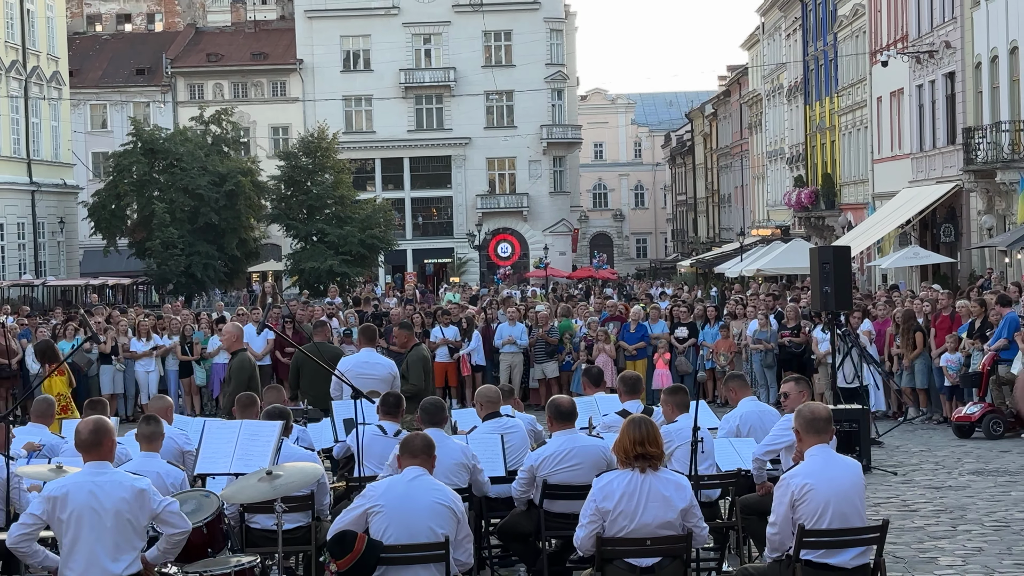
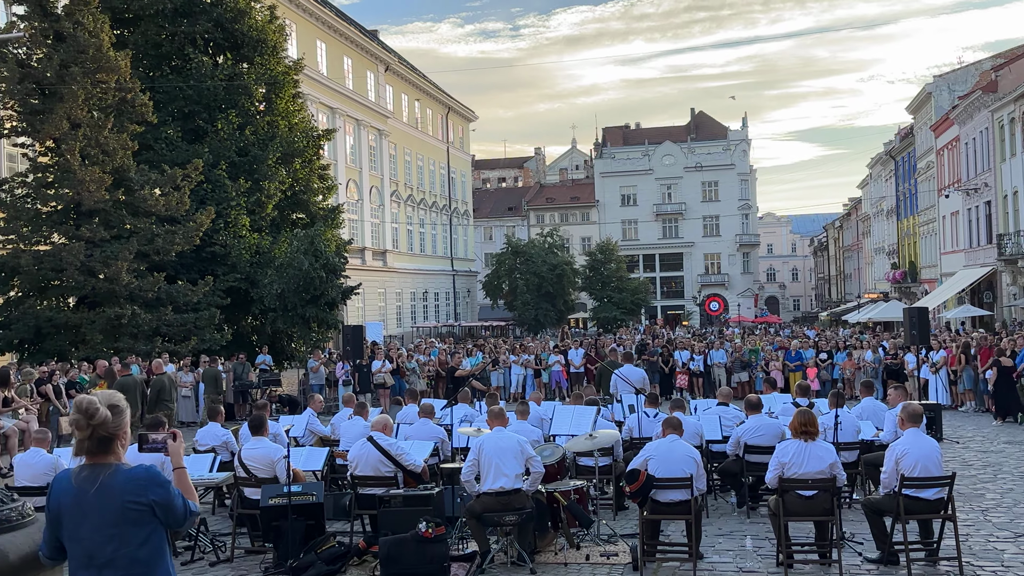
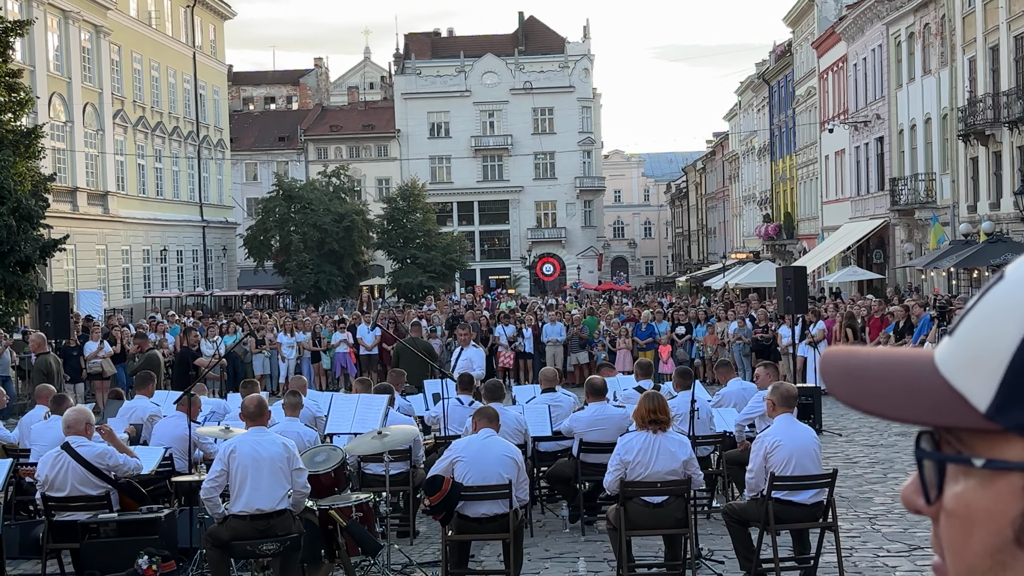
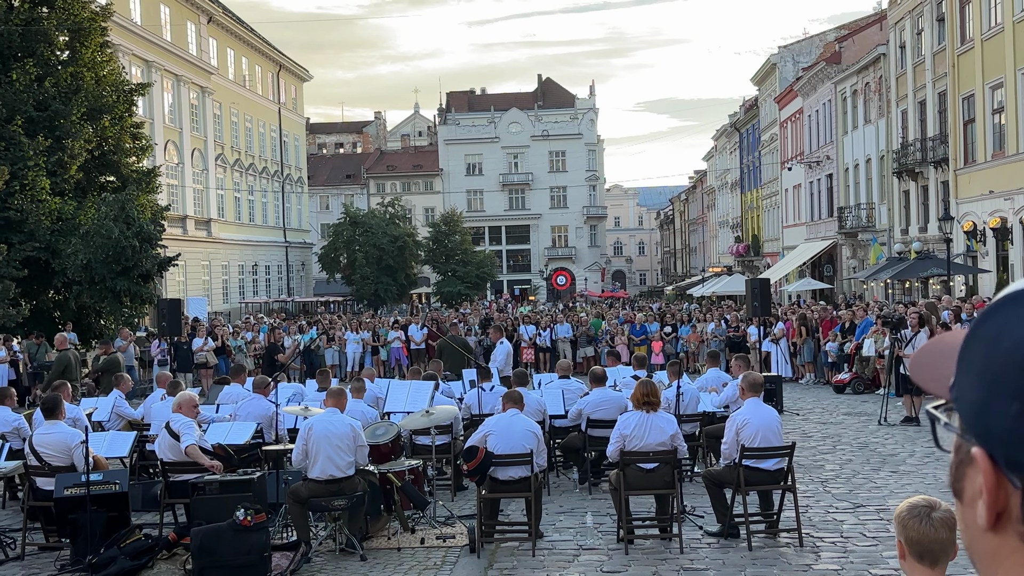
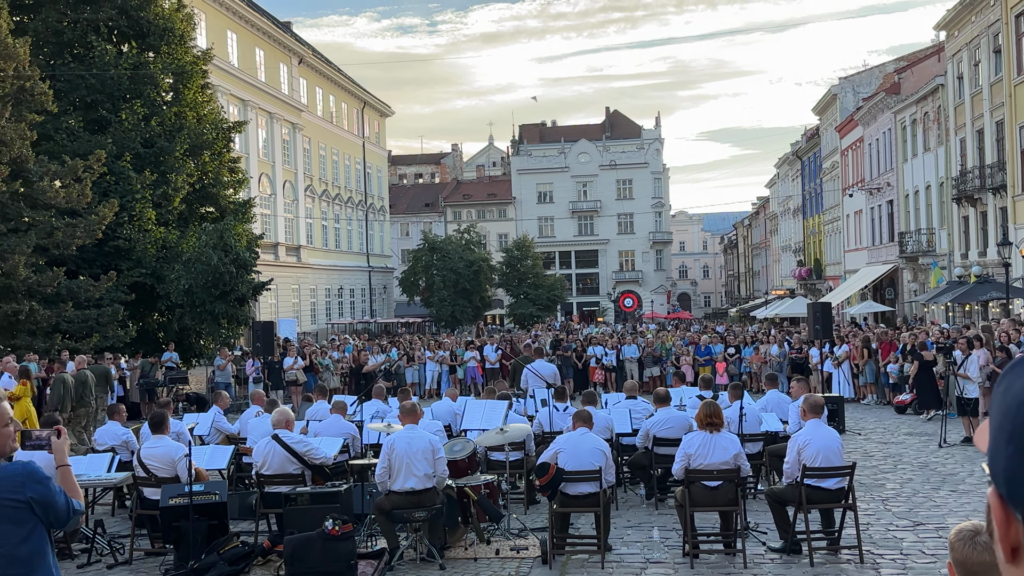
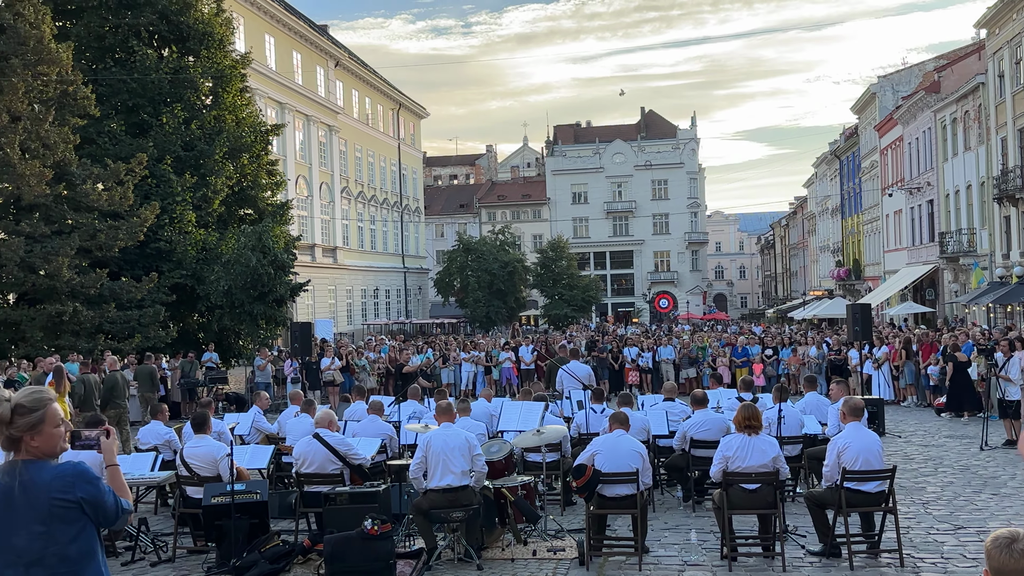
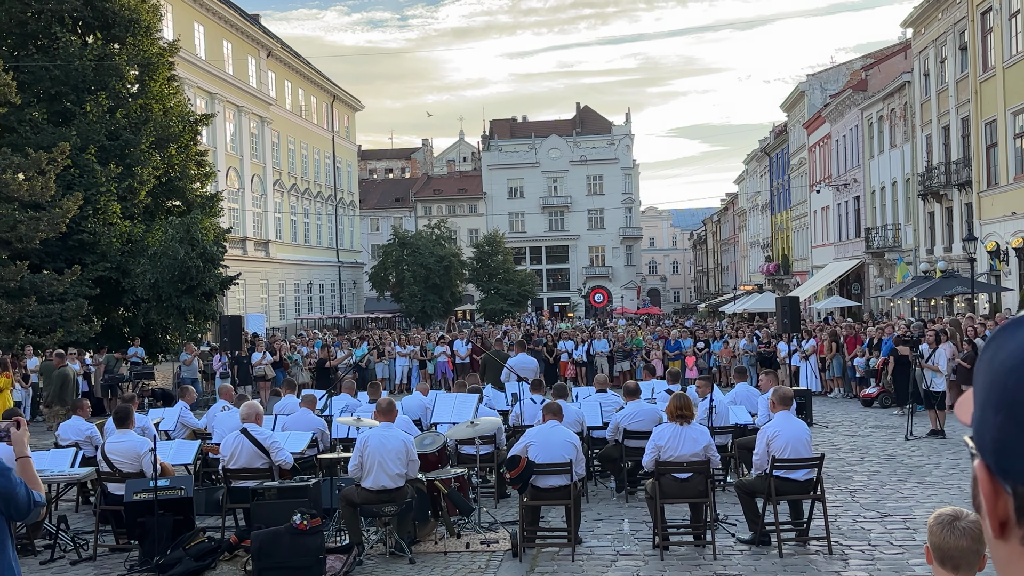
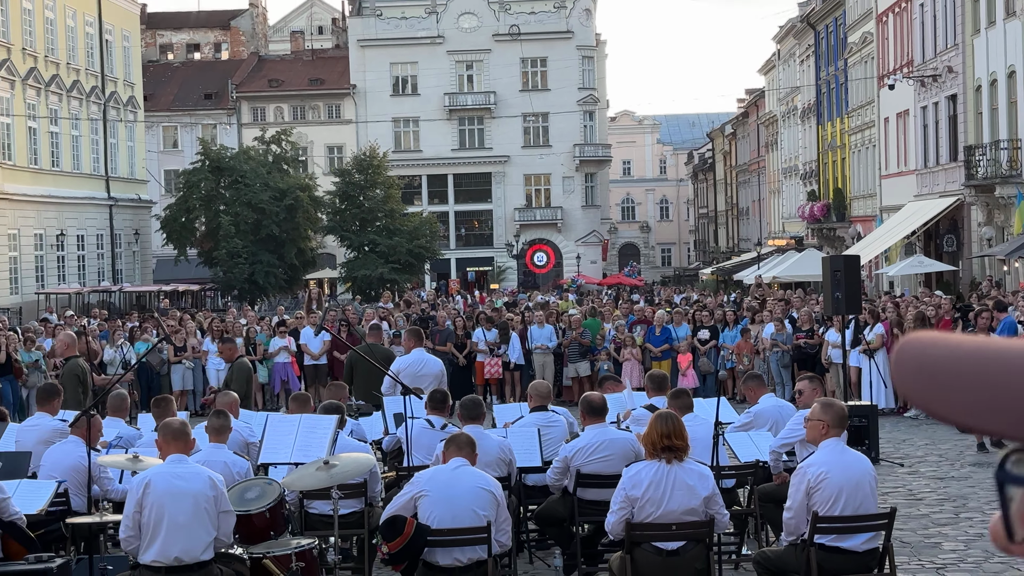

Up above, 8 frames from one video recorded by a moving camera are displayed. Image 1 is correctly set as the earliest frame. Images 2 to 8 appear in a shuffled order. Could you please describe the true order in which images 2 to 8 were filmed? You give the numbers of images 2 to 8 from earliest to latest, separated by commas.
8, 3, 4, 7, 5, 6, 2
